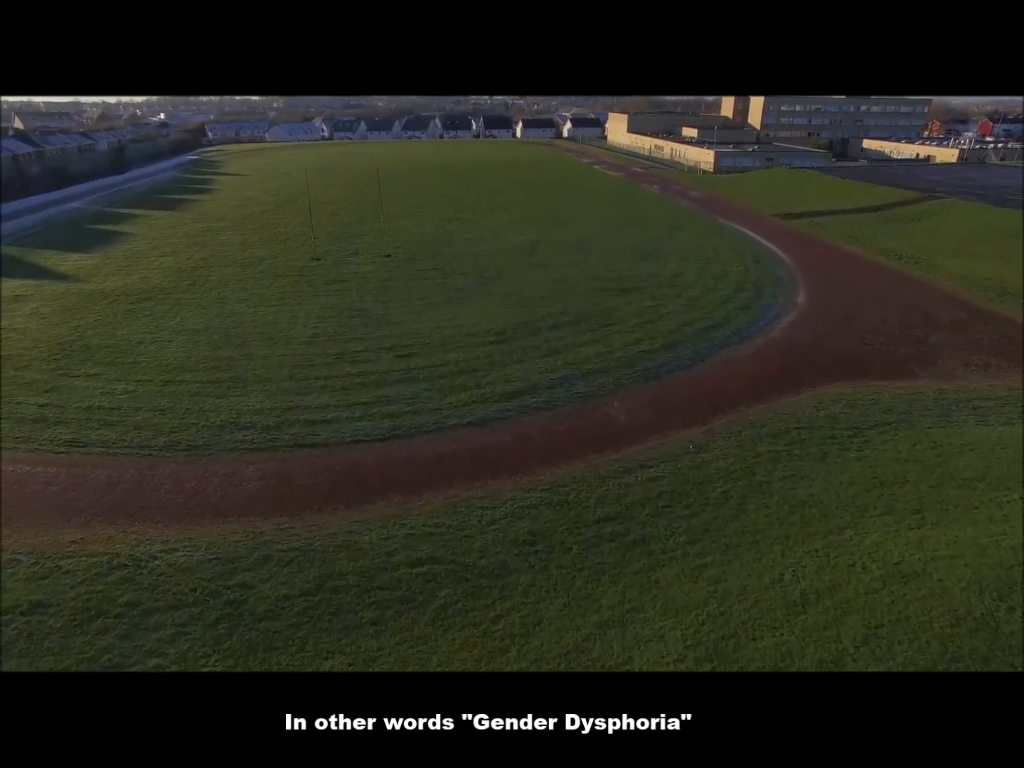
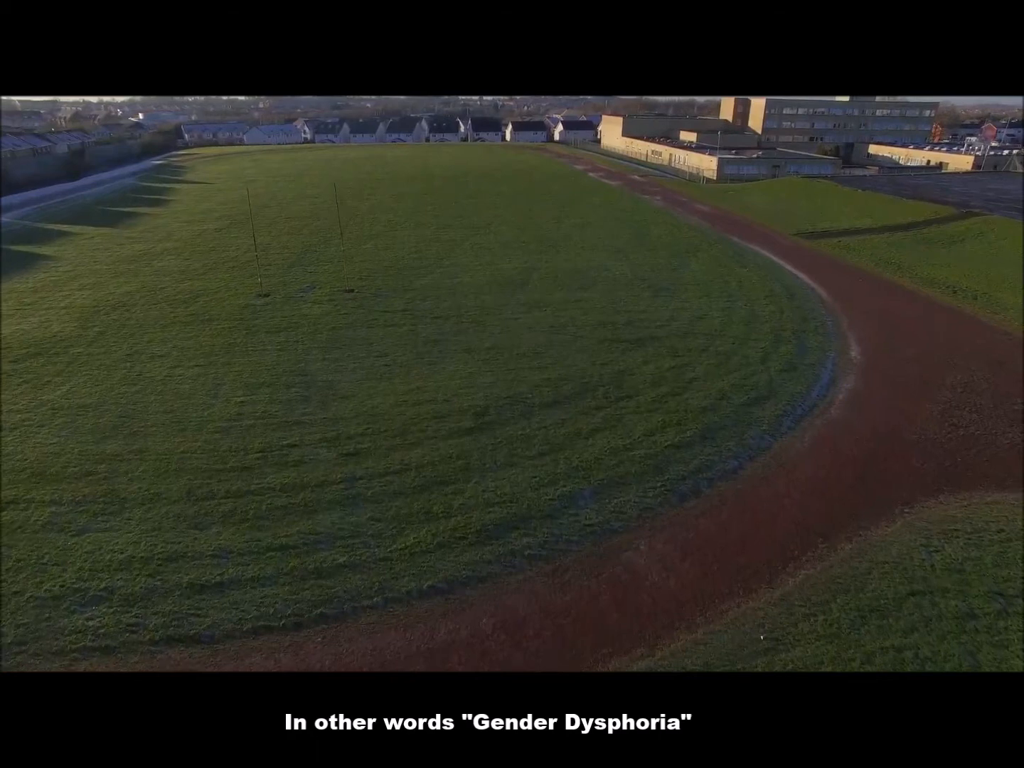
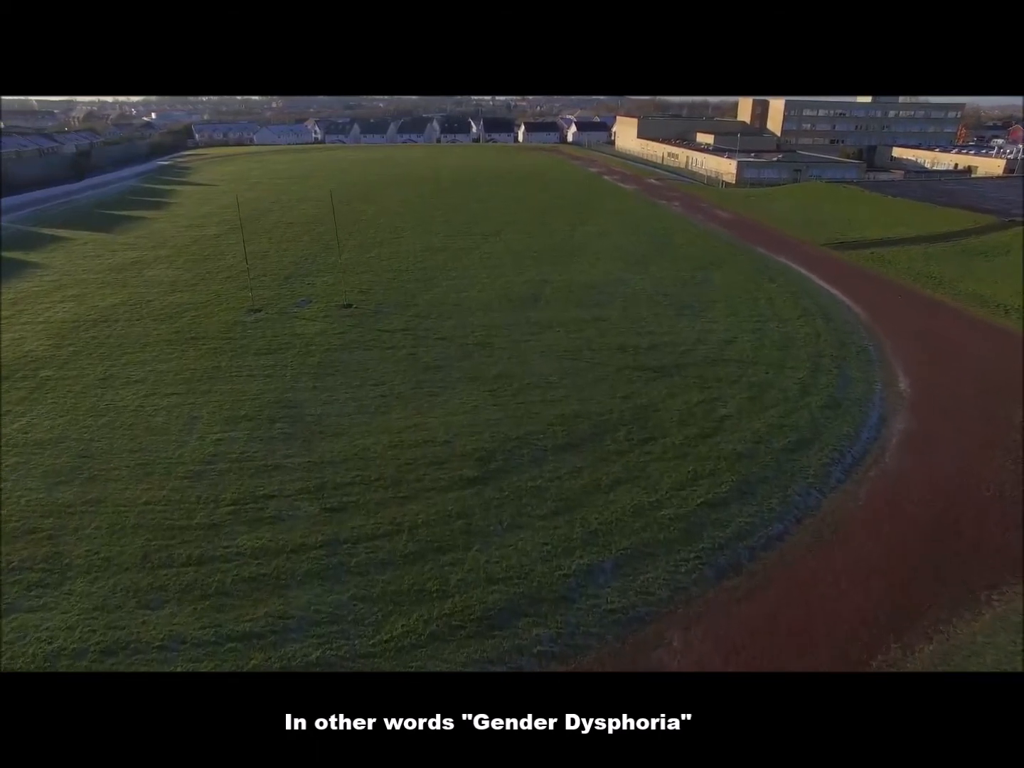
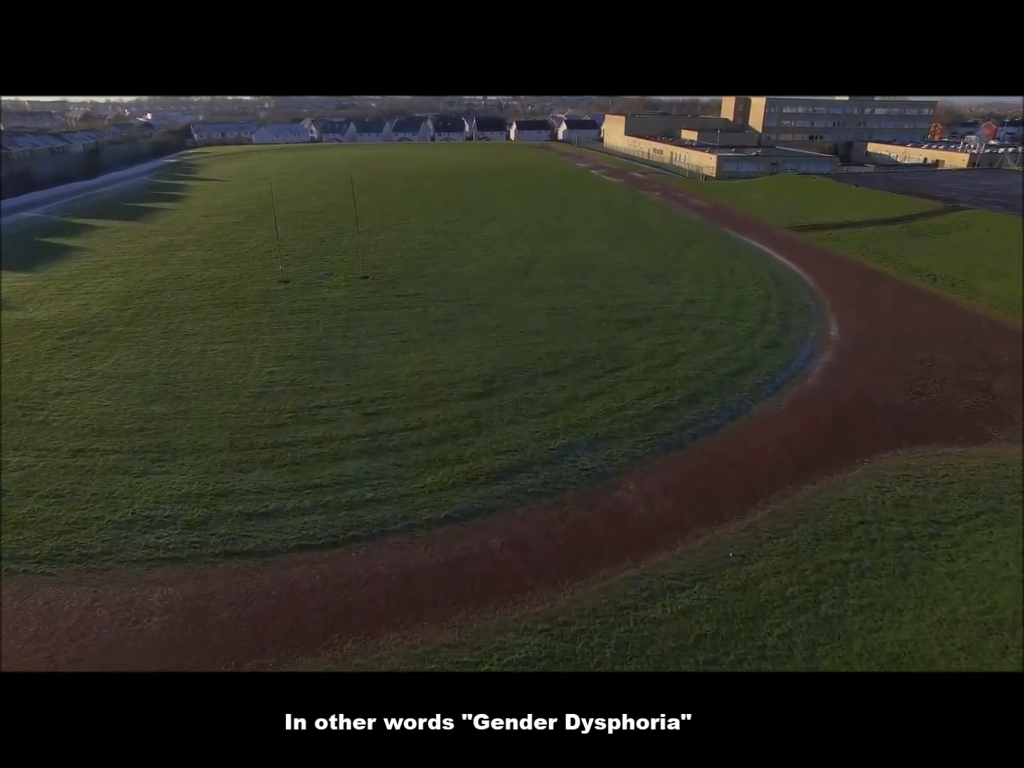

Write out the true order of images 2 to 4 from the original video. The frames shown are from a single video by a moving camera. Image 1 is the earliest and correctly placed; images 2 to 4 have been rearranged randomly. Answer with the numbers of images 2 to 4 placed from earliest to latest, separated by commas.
4, 2, 3
